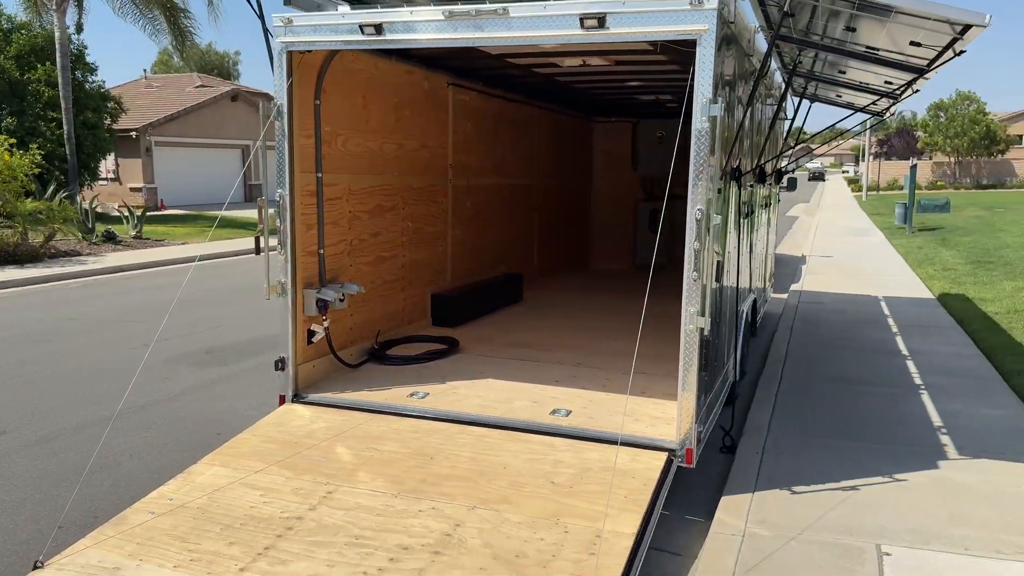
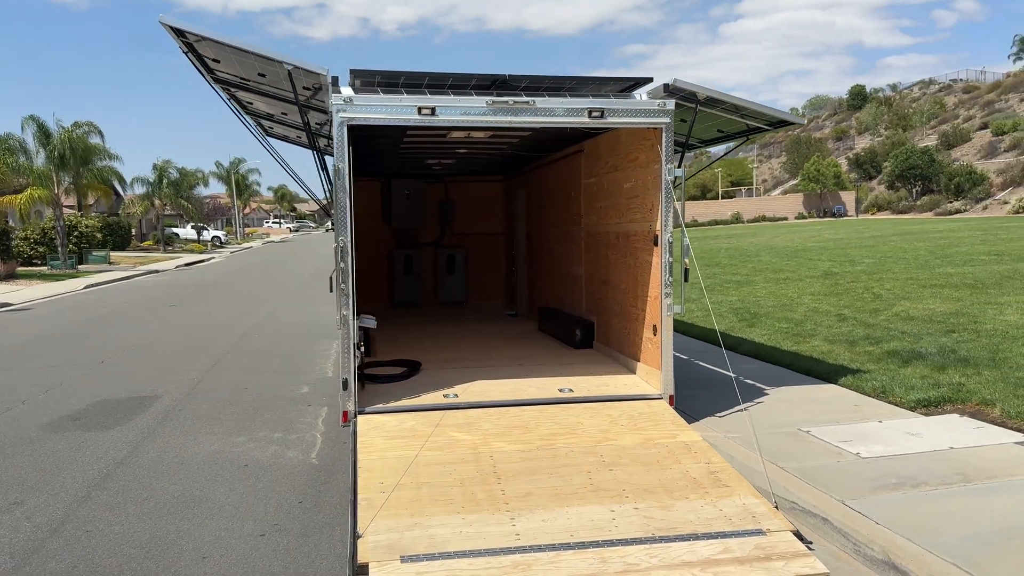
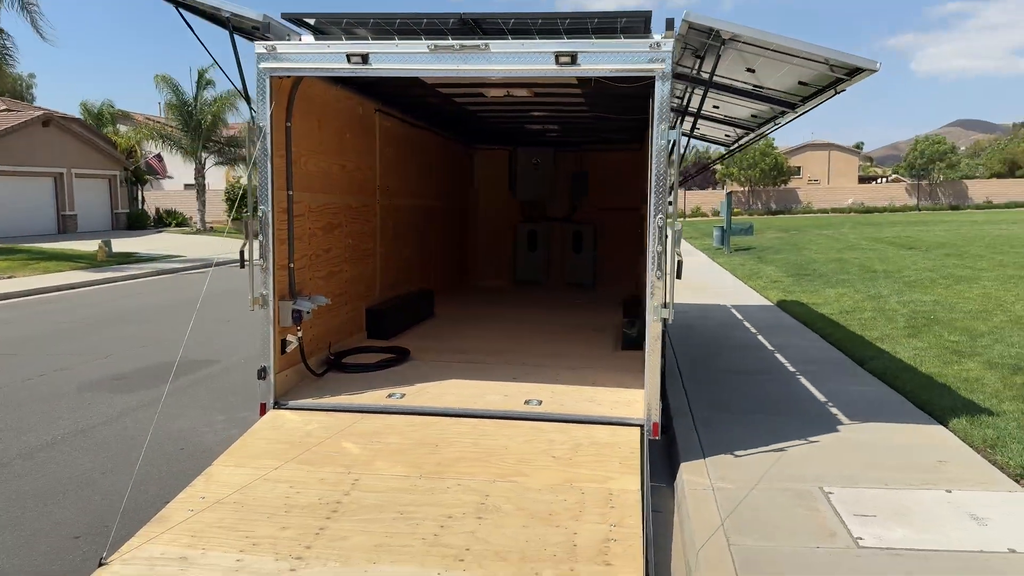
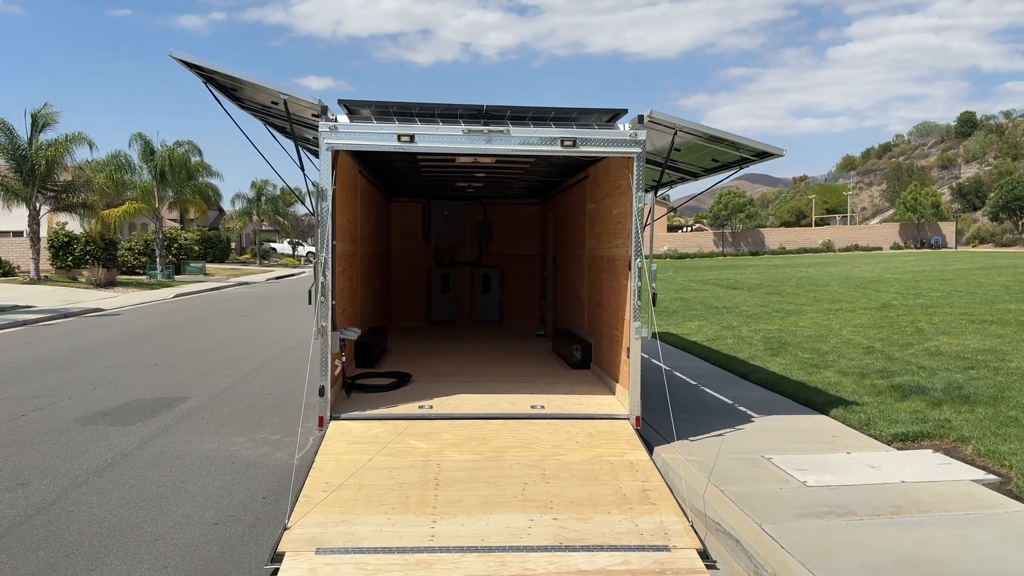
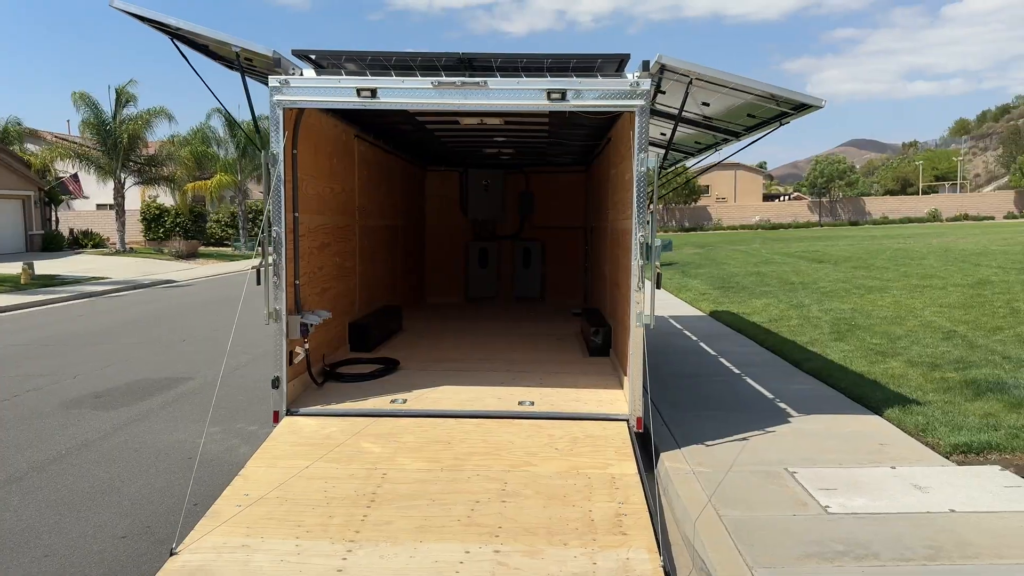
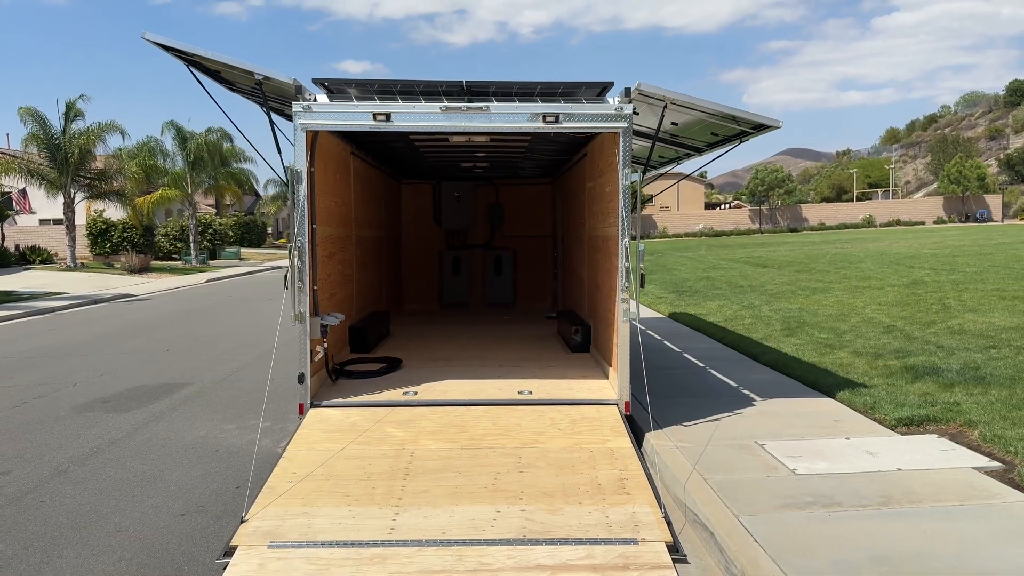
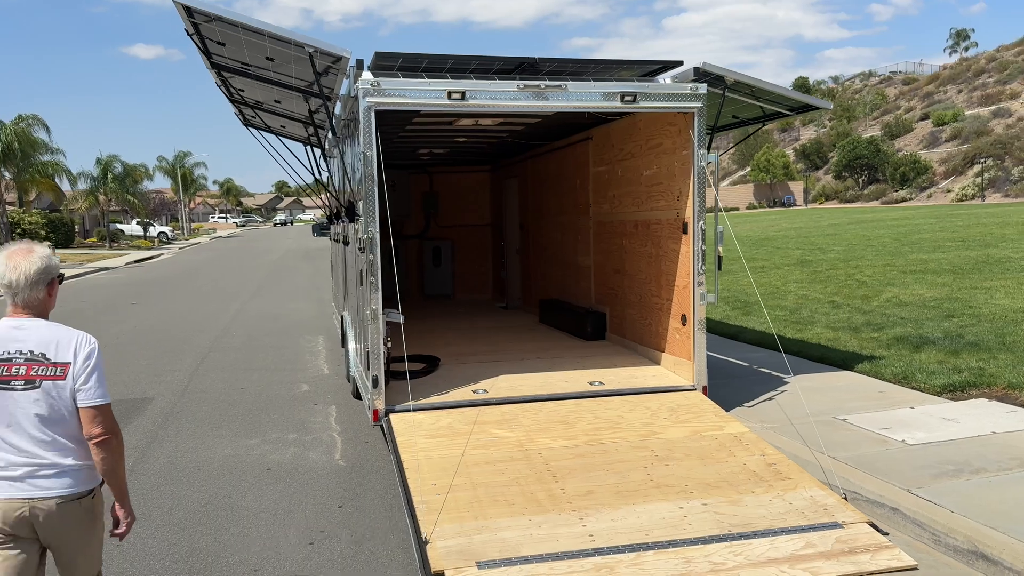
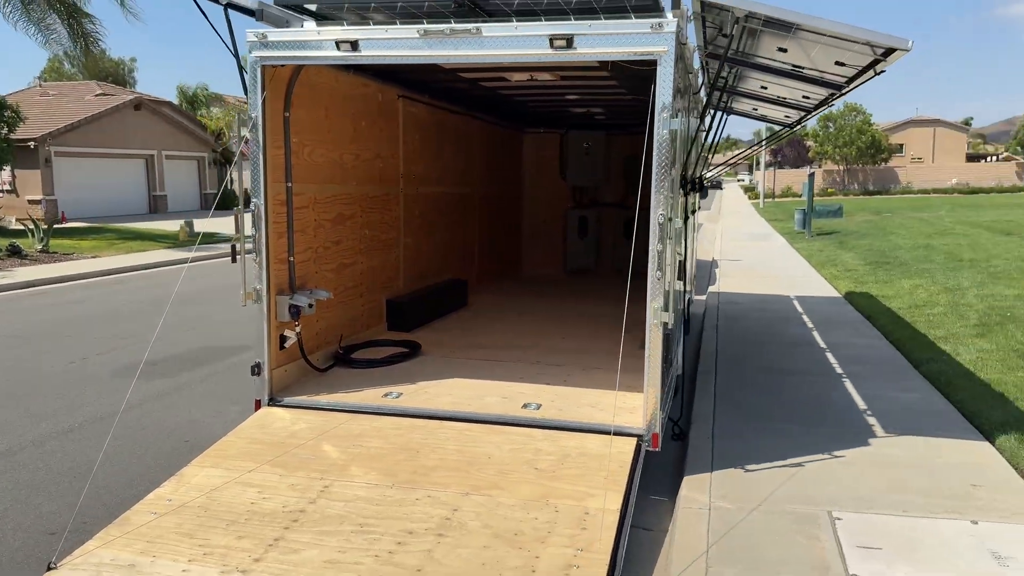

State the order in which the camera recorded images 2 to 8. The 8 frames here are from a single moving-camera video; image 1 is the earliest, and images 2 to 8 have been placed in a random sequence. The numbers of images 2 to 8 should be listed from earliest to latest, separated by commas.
8, 3, 5, 6, 4, 2, 7
